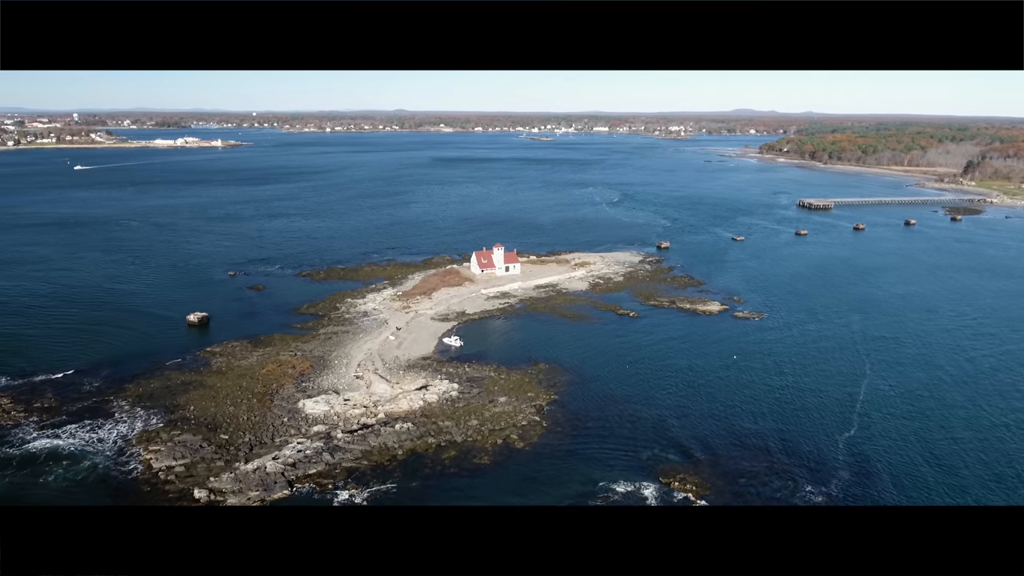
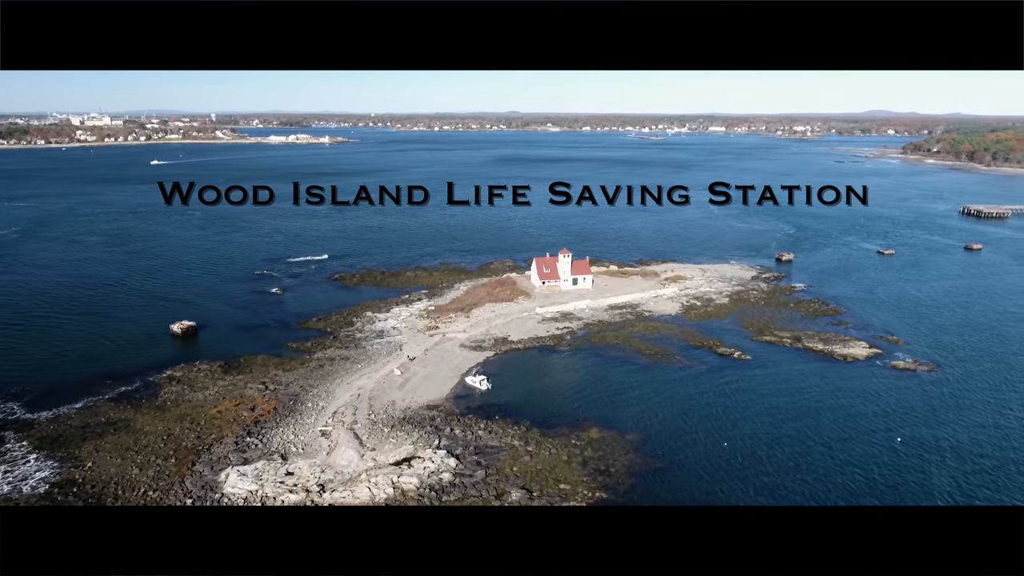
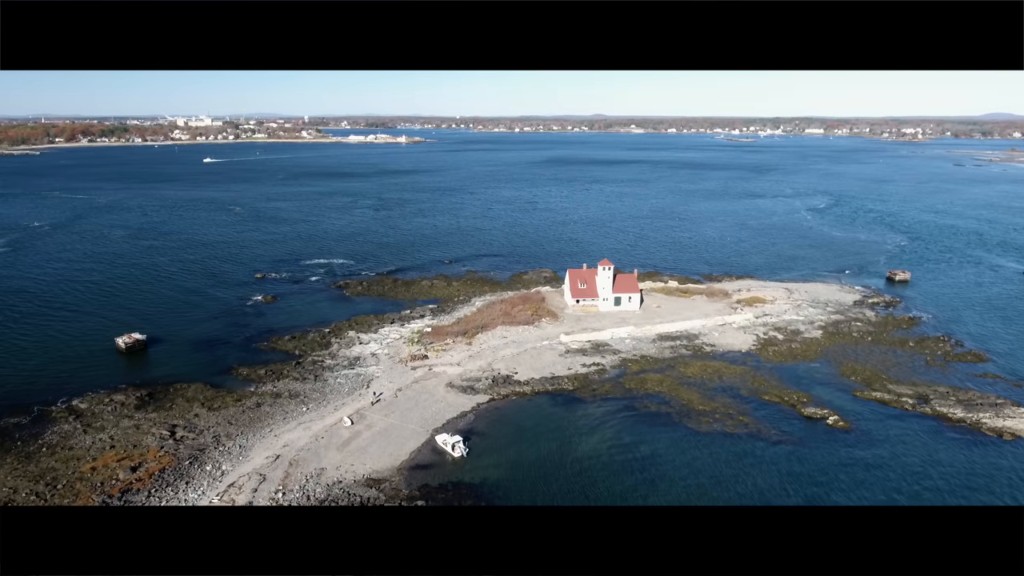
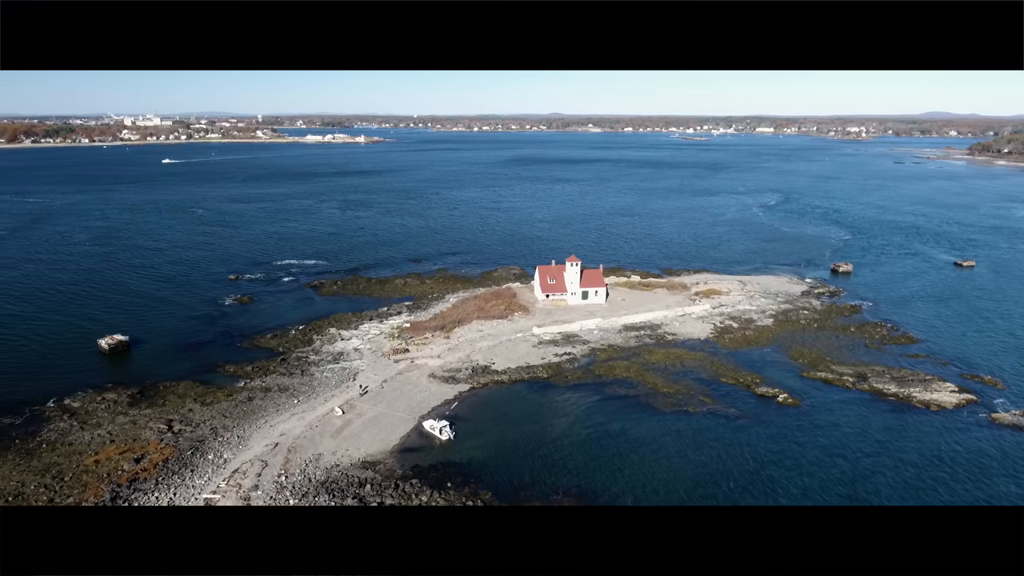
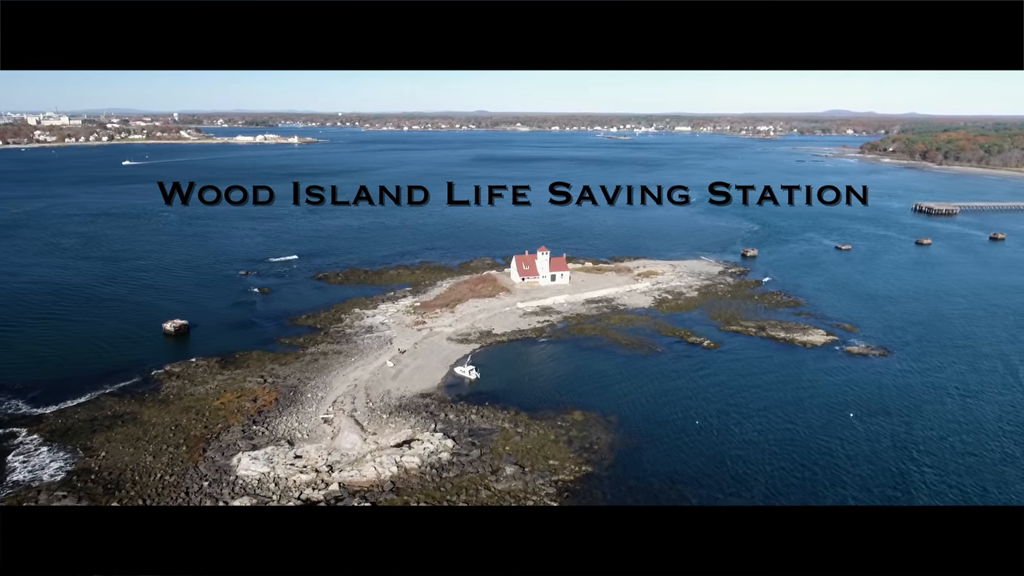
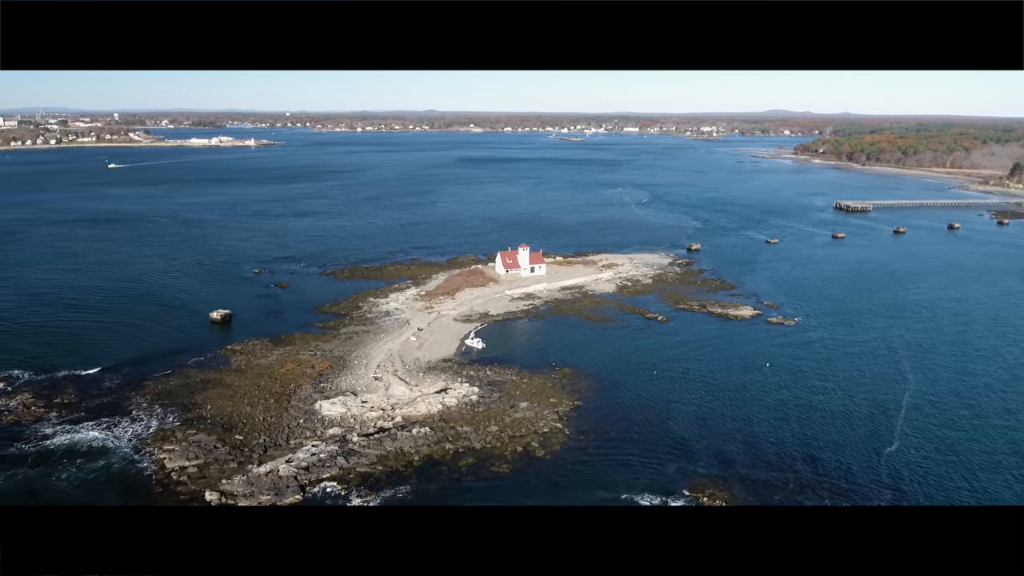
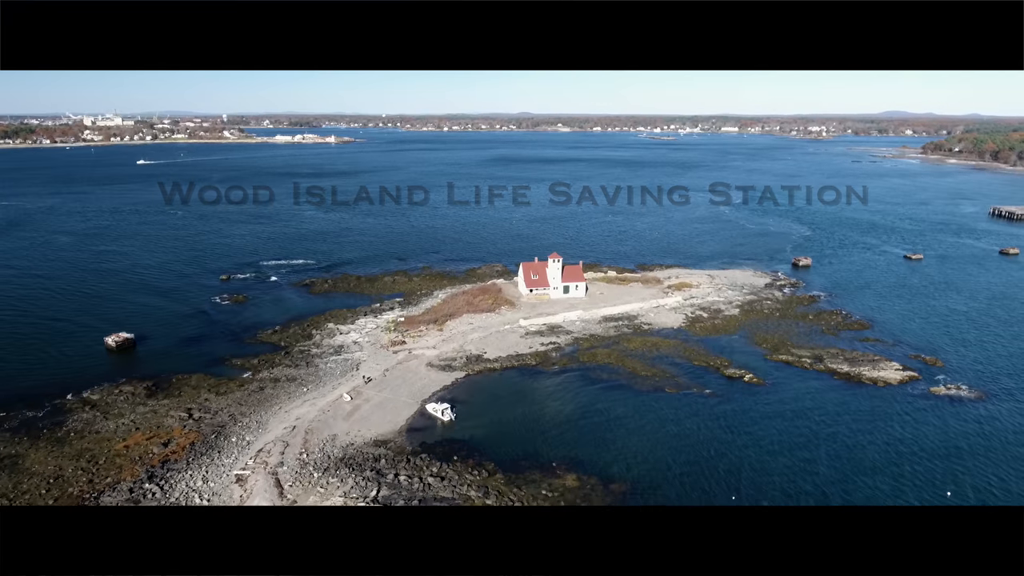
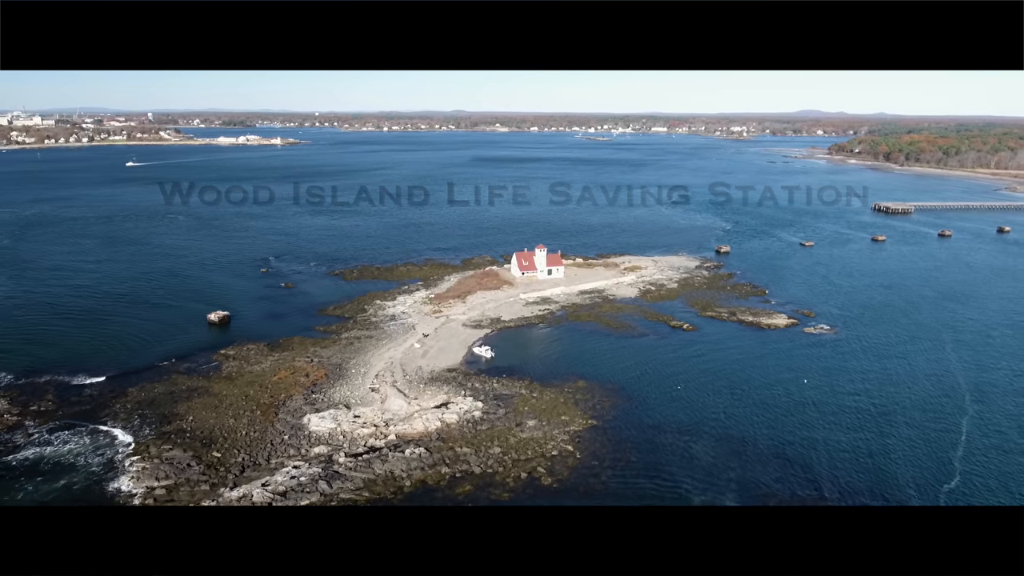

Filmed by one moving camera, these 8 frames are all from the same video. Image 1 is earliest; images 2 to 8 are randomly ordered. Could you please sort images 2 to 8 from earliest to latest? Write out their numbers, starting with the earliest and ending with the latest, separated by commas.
6, 8, 5, 2, 7, 4, 3
